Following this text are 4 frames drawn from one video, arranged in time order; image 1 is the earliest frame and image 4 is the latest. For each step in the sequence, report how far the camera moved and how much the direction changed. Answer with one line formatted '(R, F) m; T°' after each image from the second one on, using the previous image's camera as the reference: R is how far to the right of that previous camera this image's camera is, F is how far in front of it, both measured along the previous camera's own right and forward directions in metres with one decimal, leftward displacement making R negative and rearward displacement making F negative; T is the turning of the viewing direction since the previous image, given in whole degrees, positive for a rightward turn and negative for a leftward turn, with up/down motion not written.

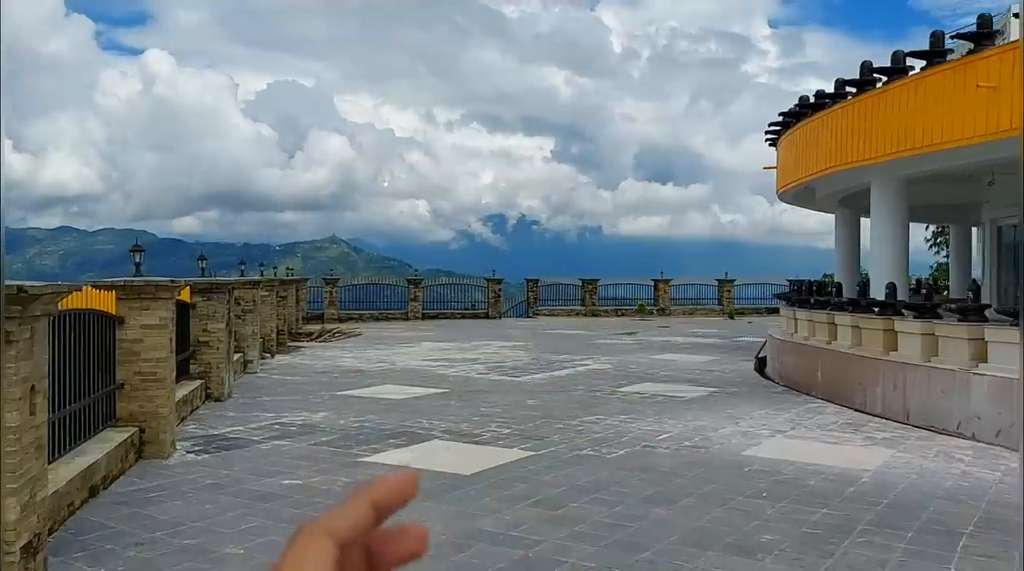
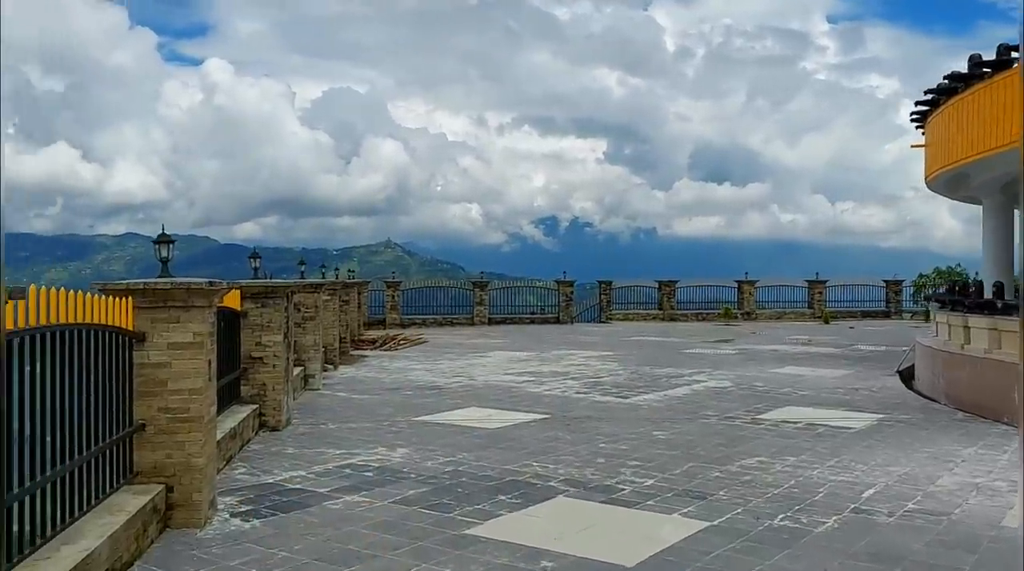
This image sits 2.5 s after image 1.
(-0.7, +2.1) m; -4°
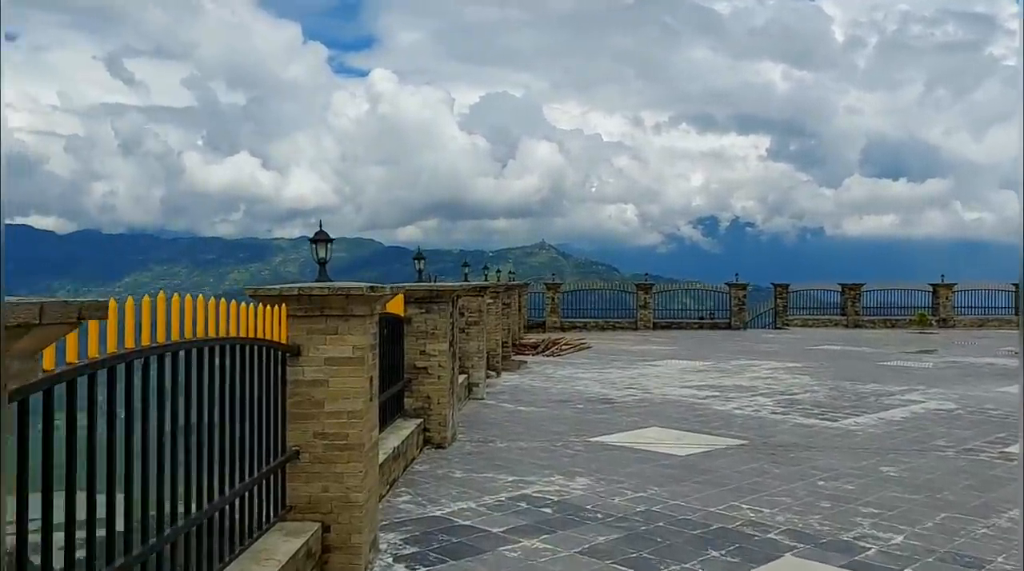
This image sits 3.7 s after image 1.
(-0.3, +1.0) m; -10°
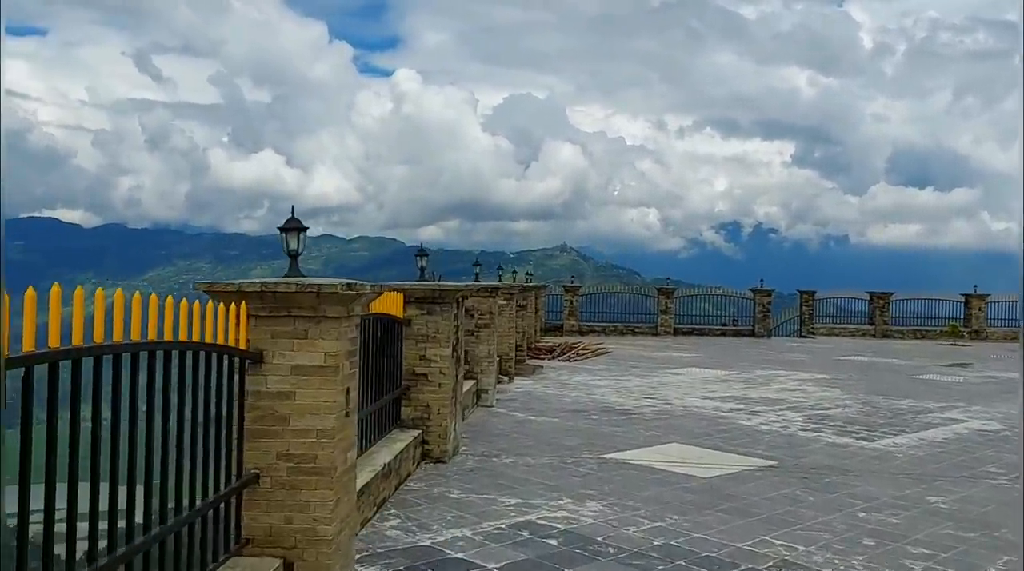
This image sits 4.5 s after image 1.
(+0.1, +0.7) m; -1°
